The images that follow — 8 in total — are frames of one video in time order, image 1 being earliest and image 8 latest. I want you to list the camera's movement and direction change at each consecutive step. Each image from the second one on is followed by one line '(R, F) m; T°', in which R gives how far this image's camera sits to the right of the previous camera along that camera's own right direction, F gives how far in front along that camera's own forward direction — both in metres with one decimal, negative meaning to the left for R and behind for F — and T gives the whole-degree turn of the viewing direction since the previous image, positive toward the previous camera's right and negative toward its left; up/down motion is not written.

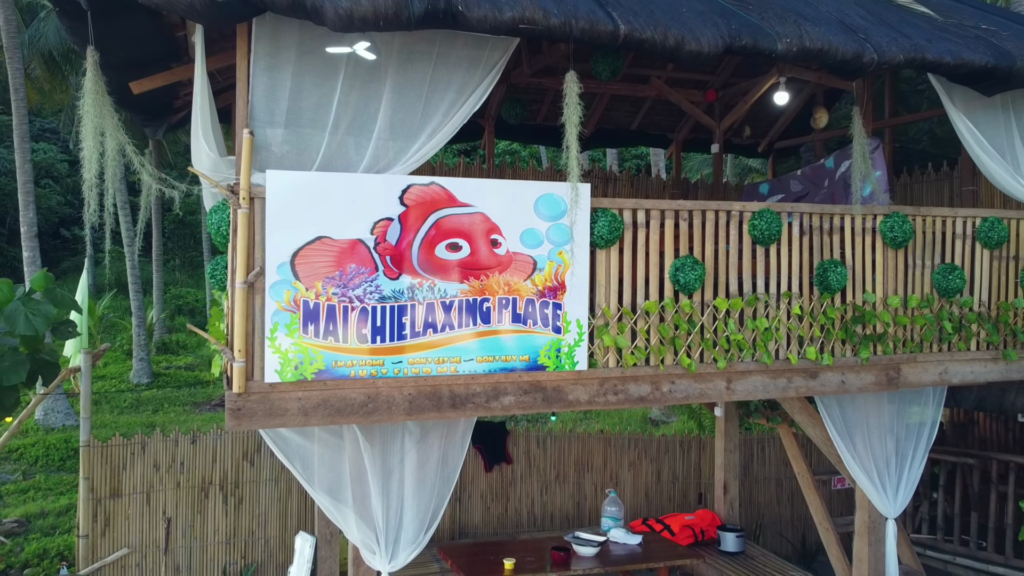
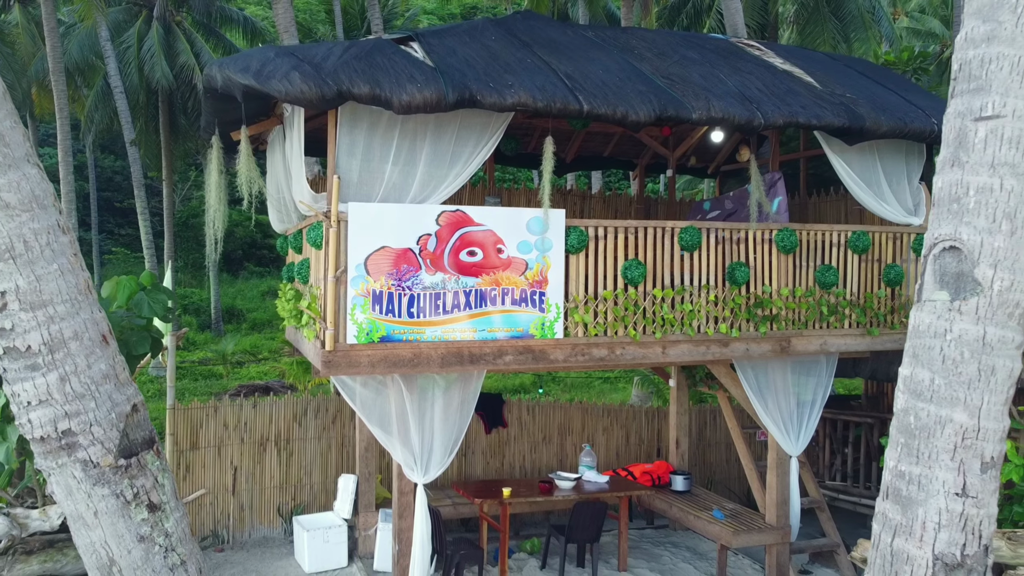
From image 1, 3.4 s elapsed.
(-0.1, -2.1) m; +1°
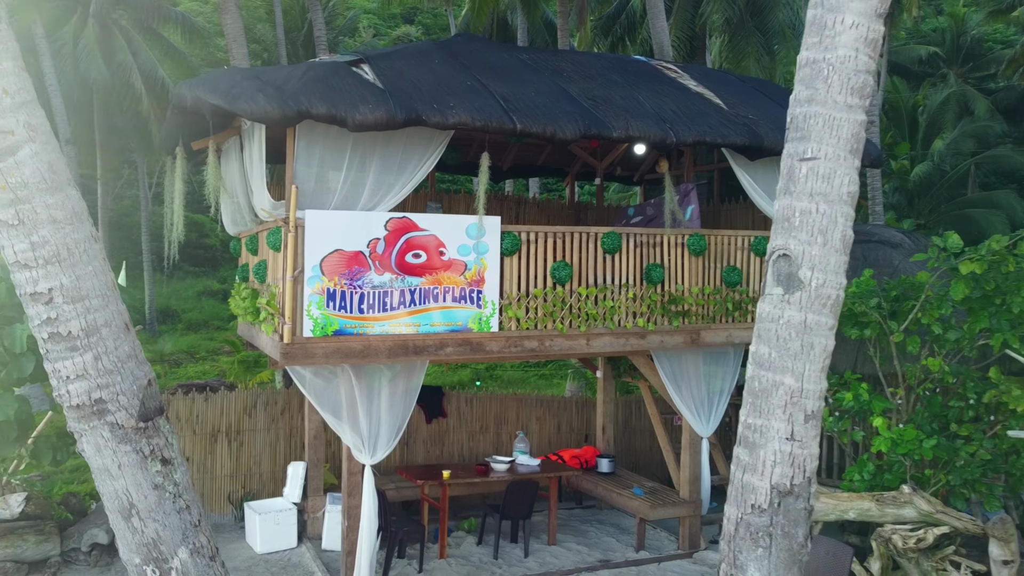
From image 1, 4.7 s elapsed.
(0.0, -0.8) m; +4°
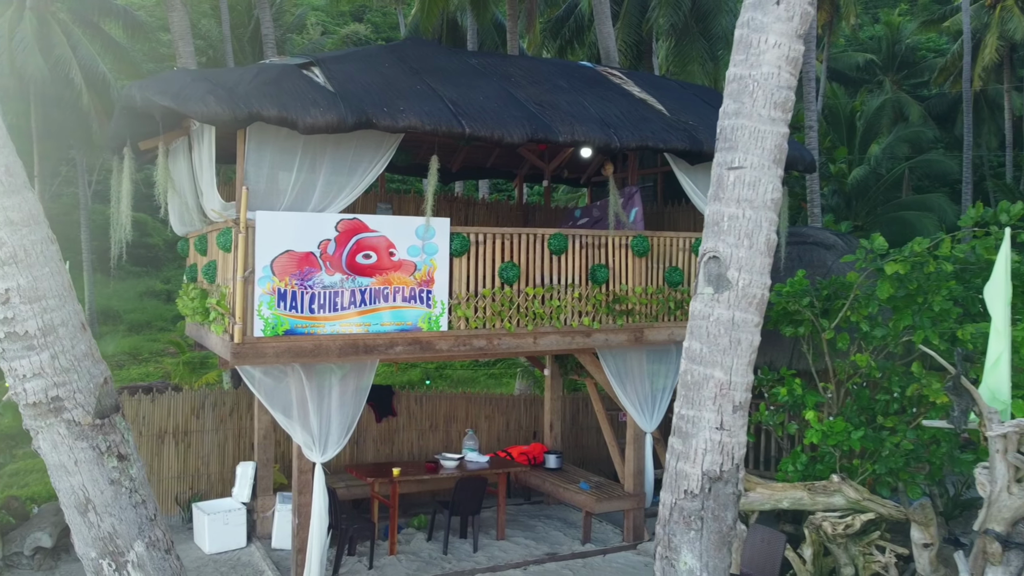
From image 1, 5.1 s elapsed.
(0.0, -0.2) m; +4°
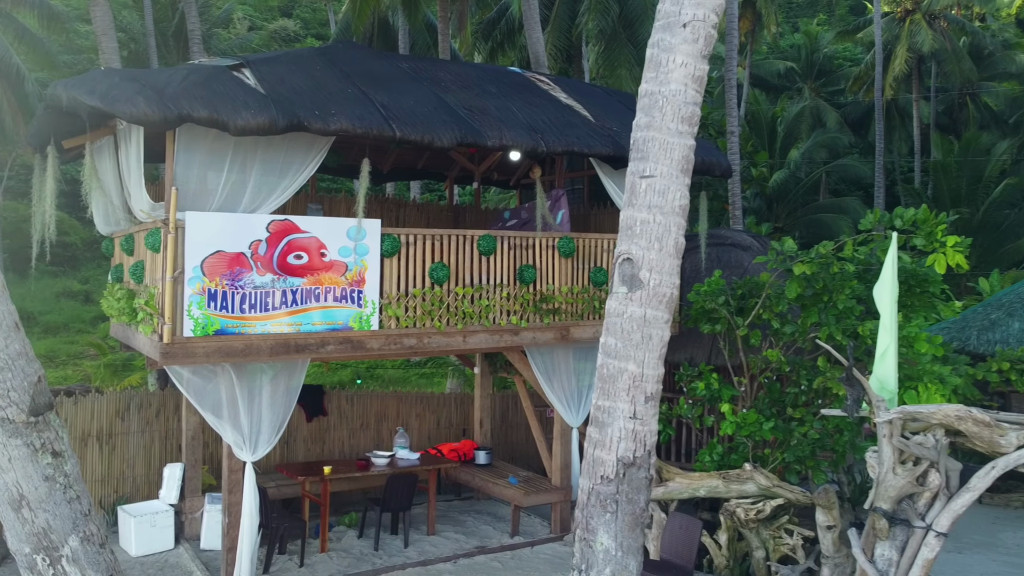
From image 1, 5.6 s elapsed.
(0.0, -0.2) m; +5°
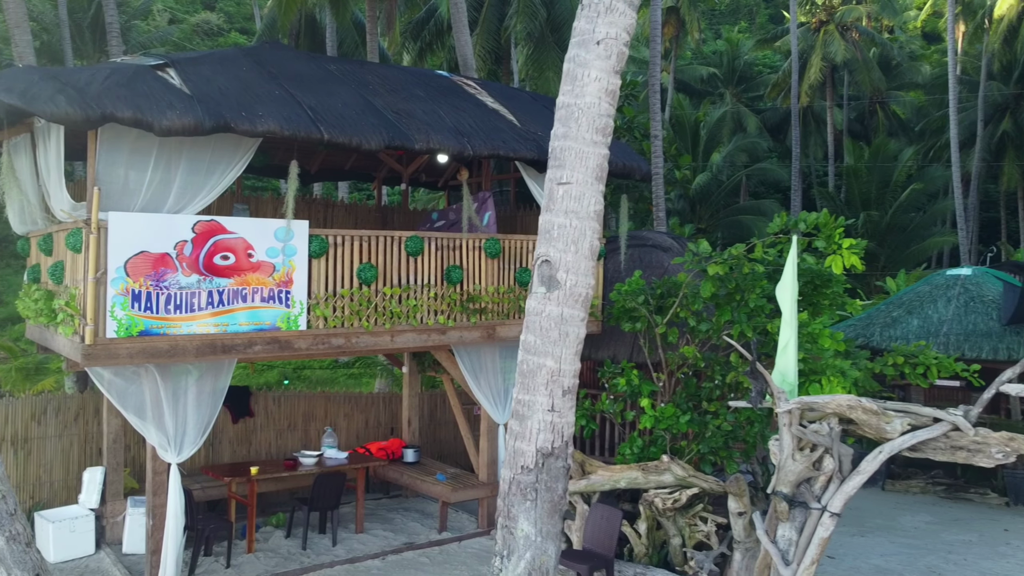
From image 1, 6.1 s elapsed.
(0.0, -0.2) m; +5°
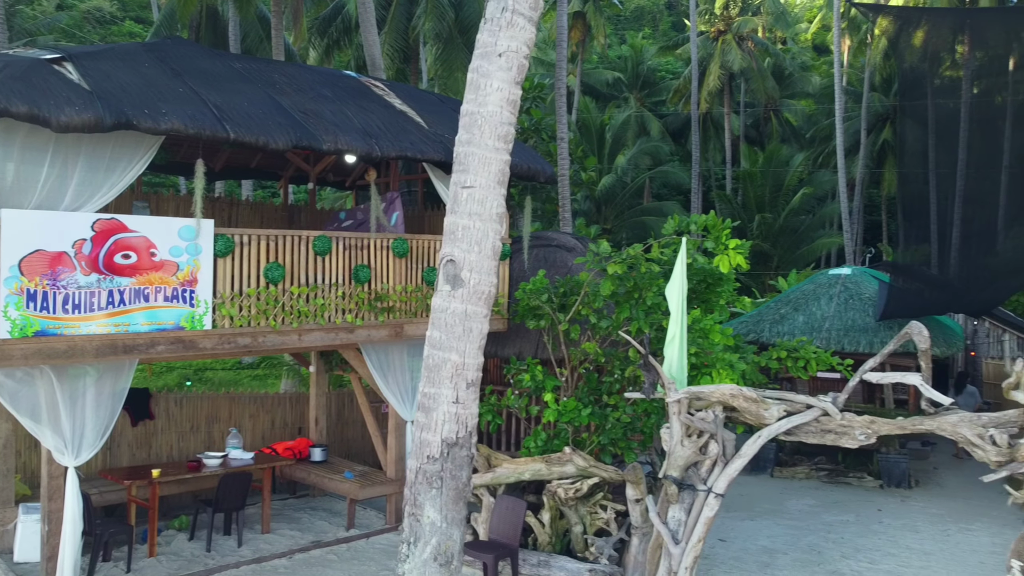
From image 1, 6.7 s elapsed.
(0.0, -0.2) m; +6°
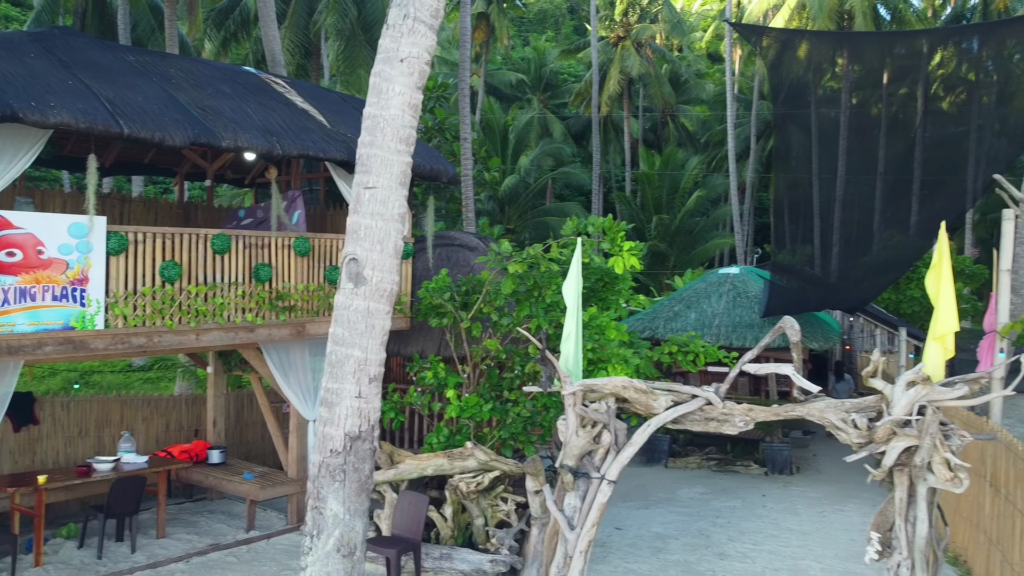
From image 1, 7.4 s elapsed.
(0.0, -0.2) m; +7°
